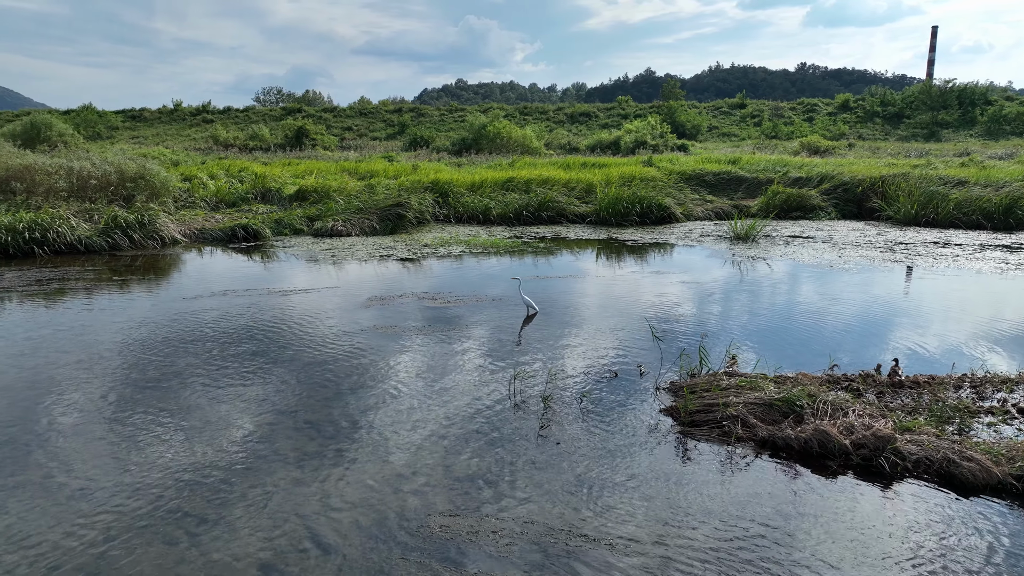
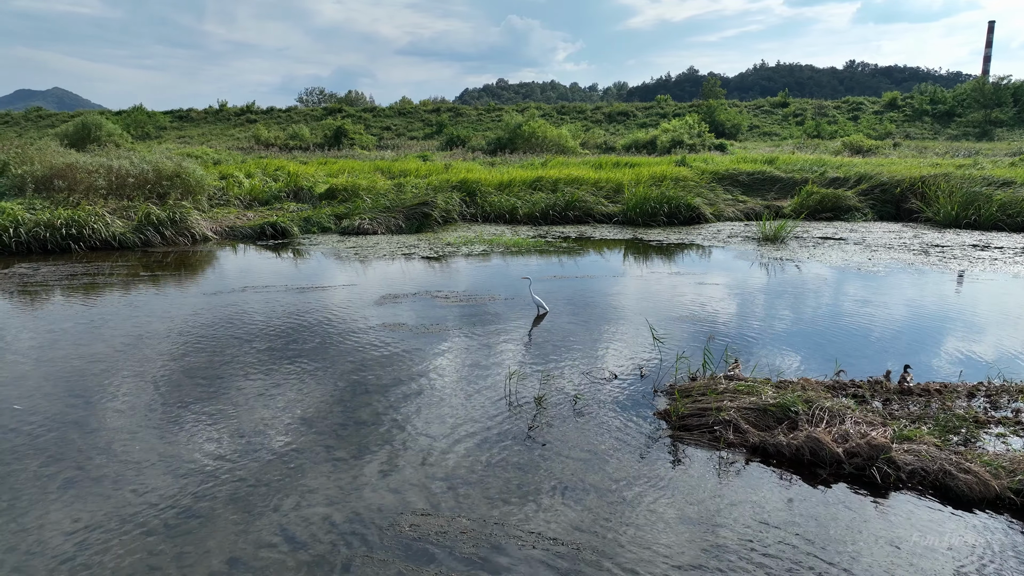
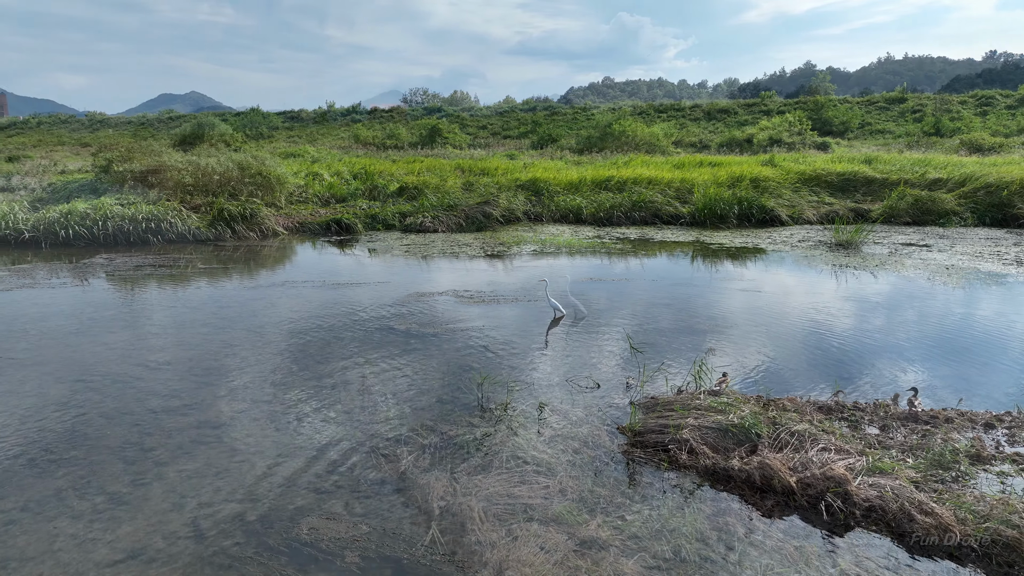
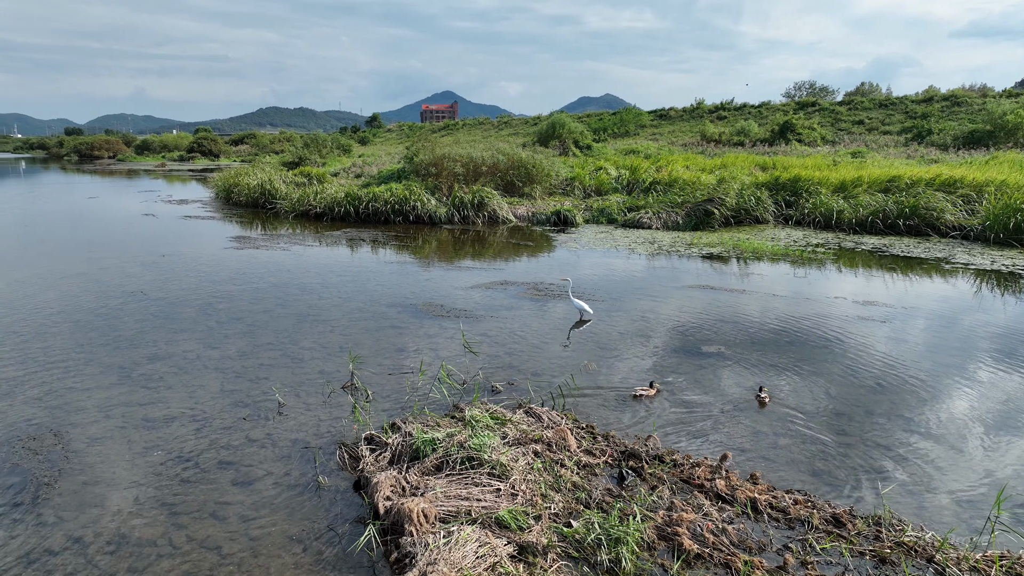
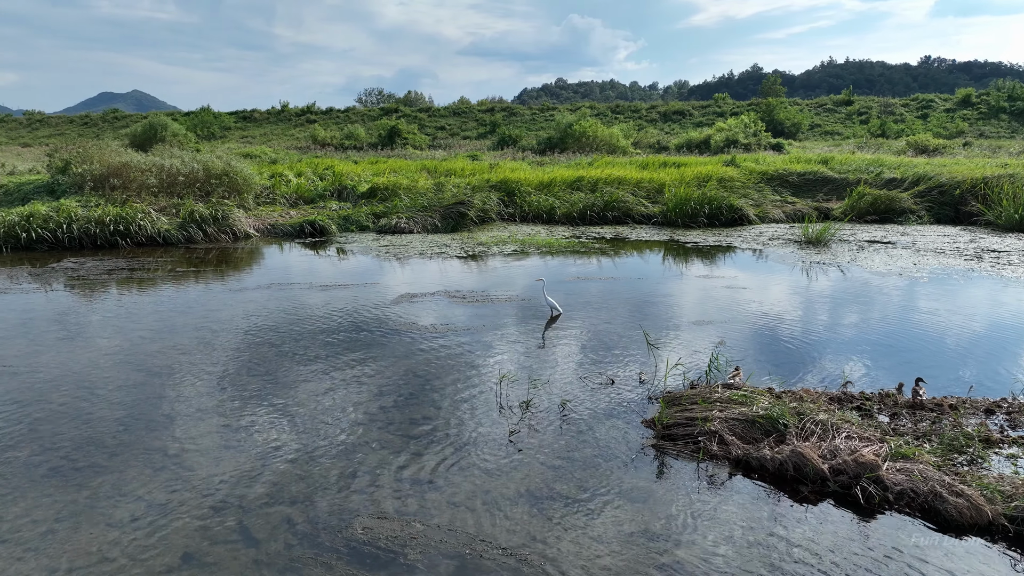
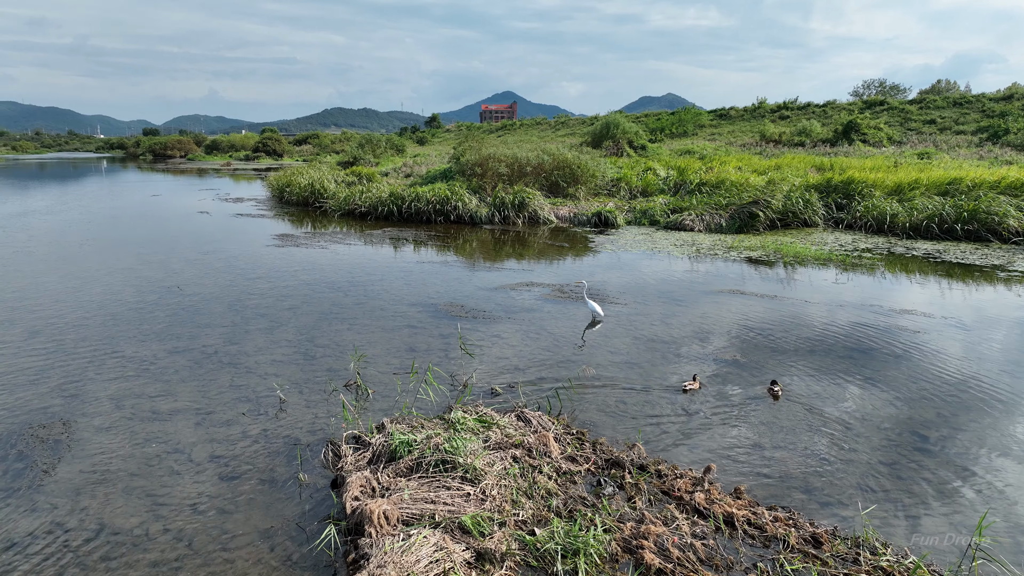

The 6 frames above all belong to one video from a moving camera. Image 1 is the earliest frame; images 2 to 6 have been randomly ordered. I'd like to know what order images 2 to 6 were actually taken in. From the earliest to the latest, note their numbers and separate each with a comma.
2, 5, 3, 4, 6
